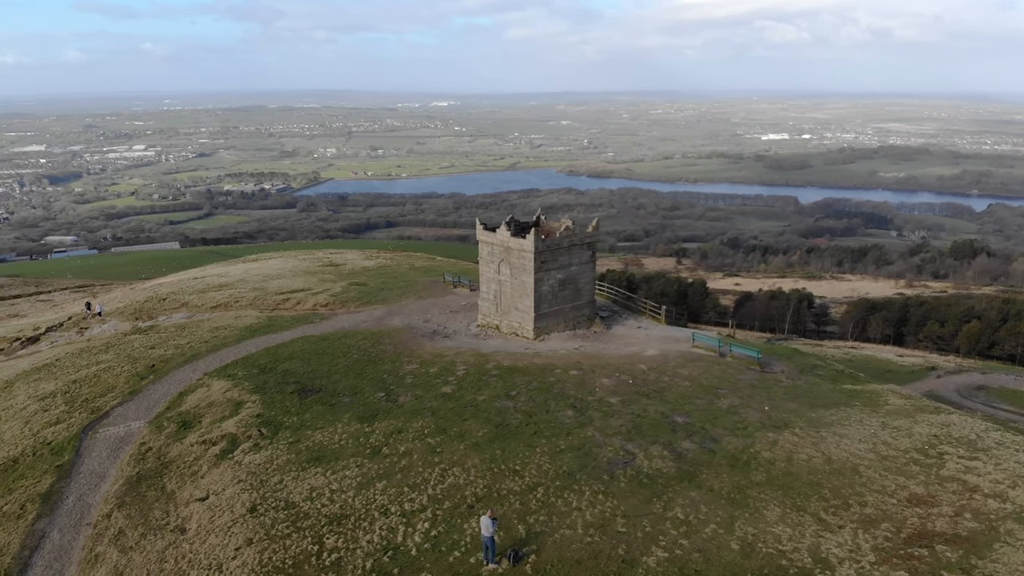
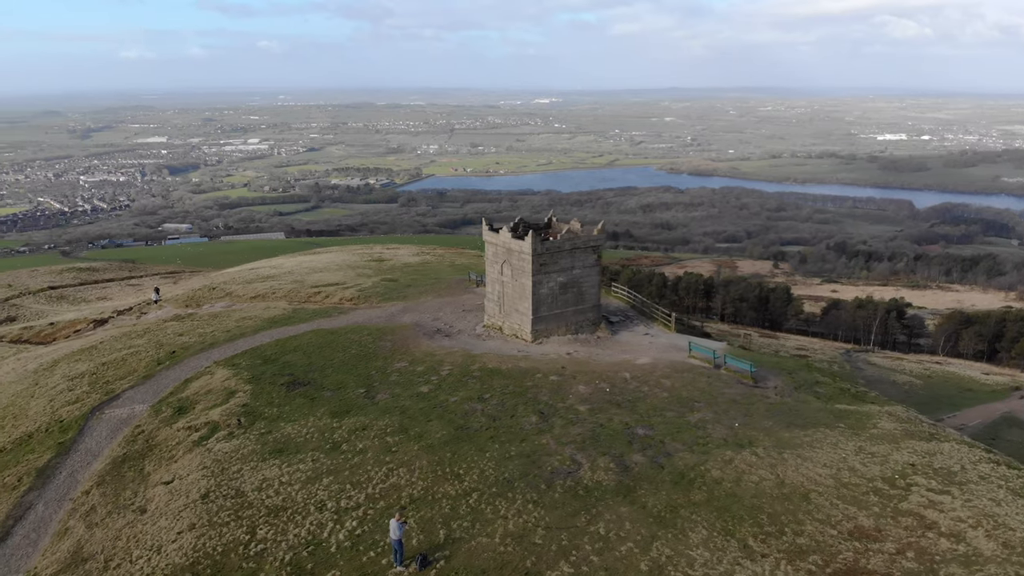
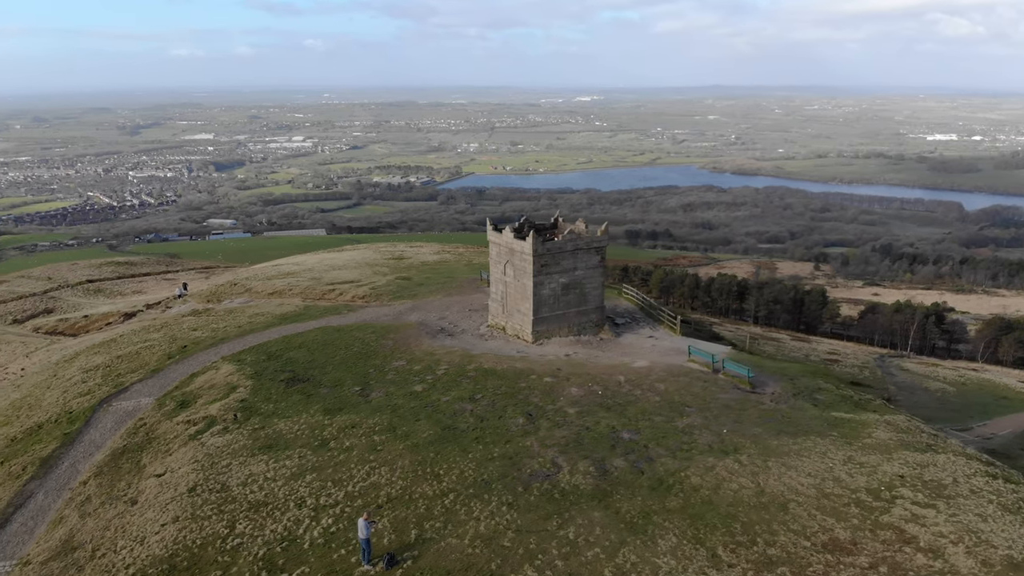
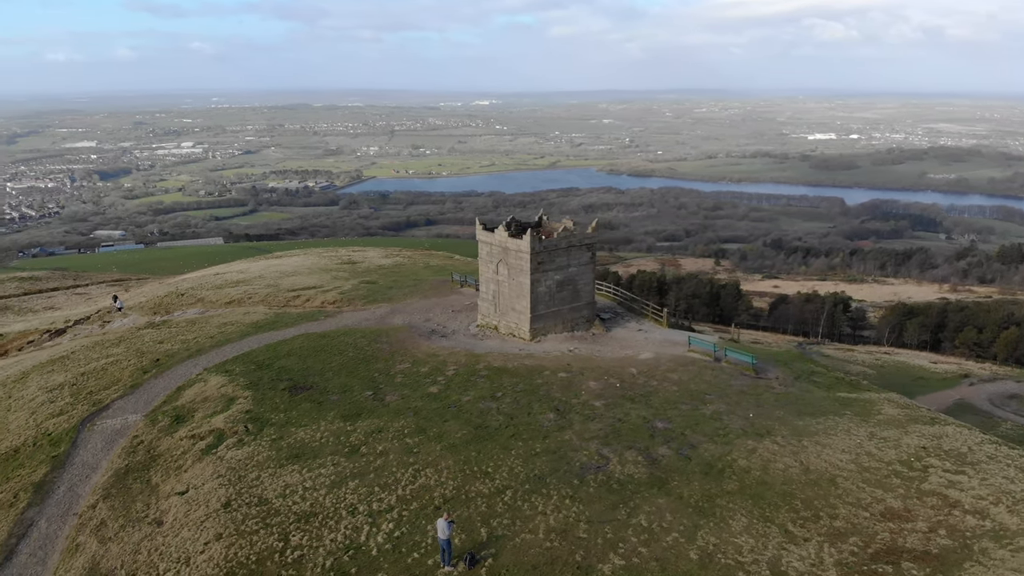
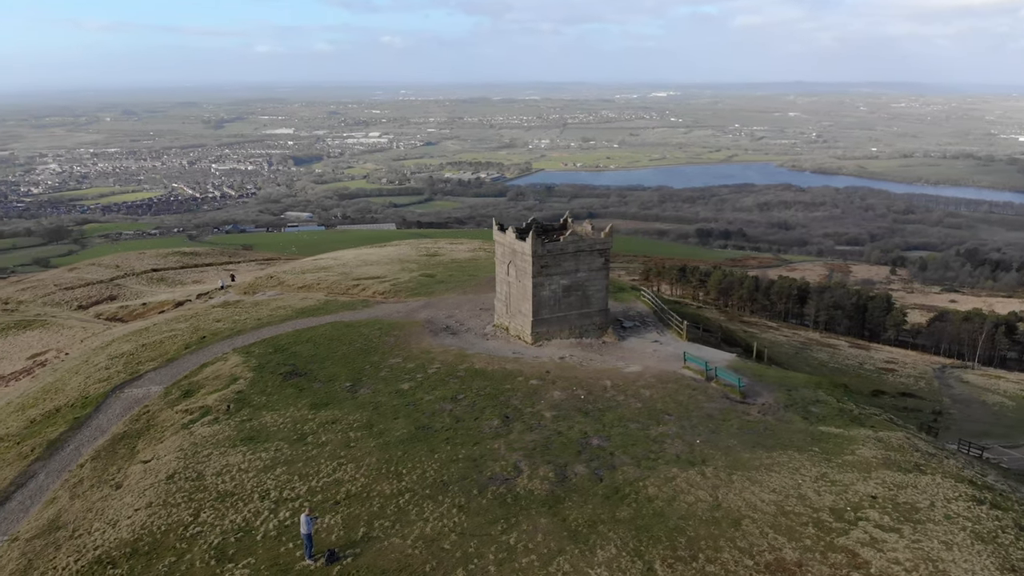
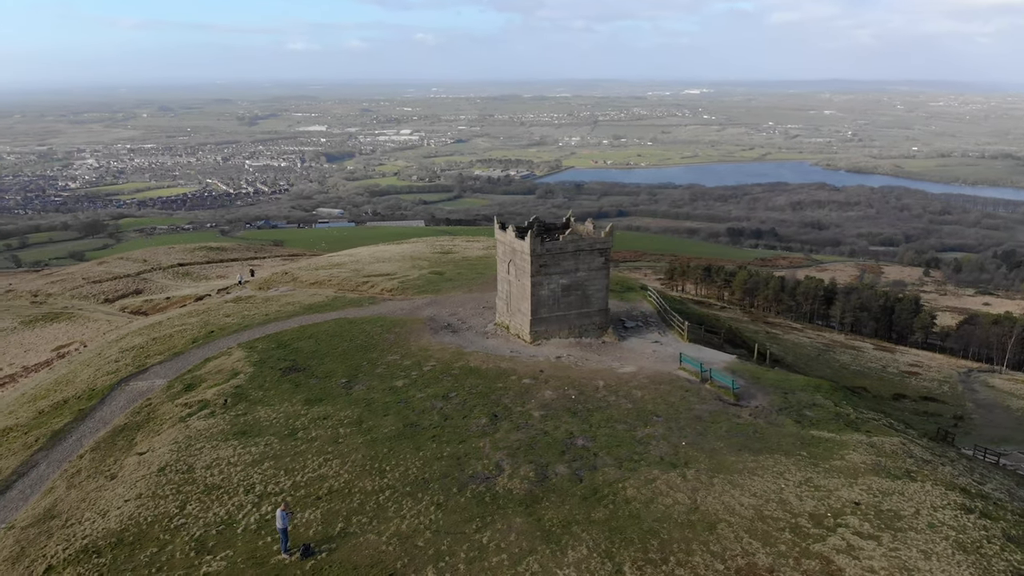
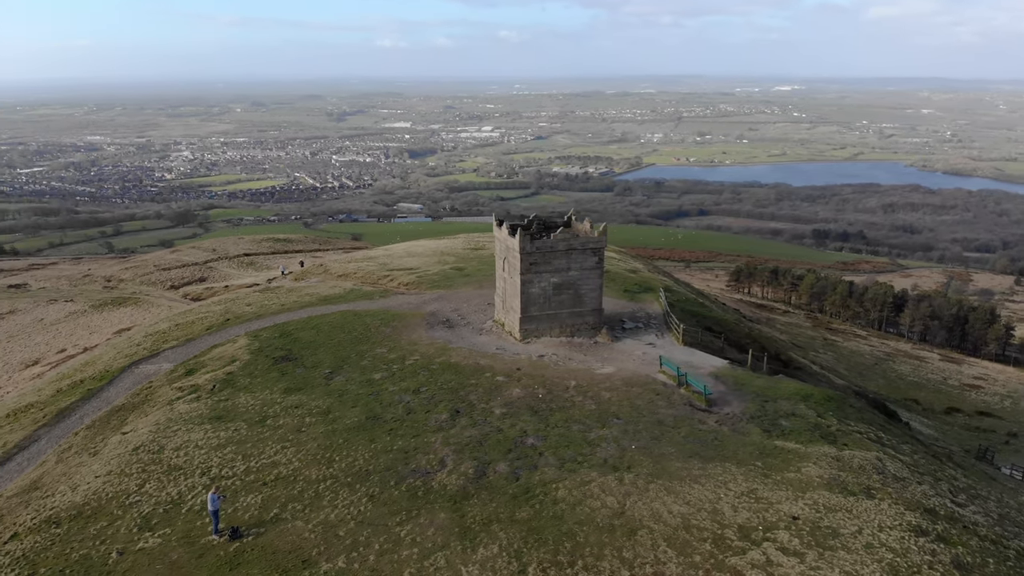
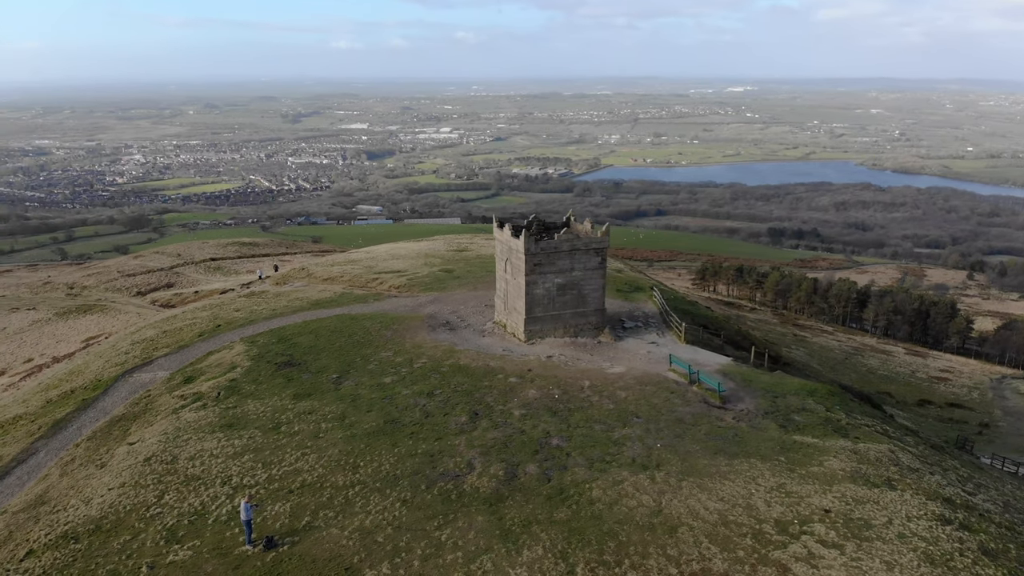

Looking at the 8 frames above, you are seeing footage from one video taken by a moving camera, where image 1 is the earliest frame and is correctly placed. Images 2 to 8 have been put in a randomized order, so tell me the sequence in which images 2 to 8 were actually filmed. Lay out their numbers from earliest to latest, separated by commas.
4, 2, 3, 5, 6, 8, 7
